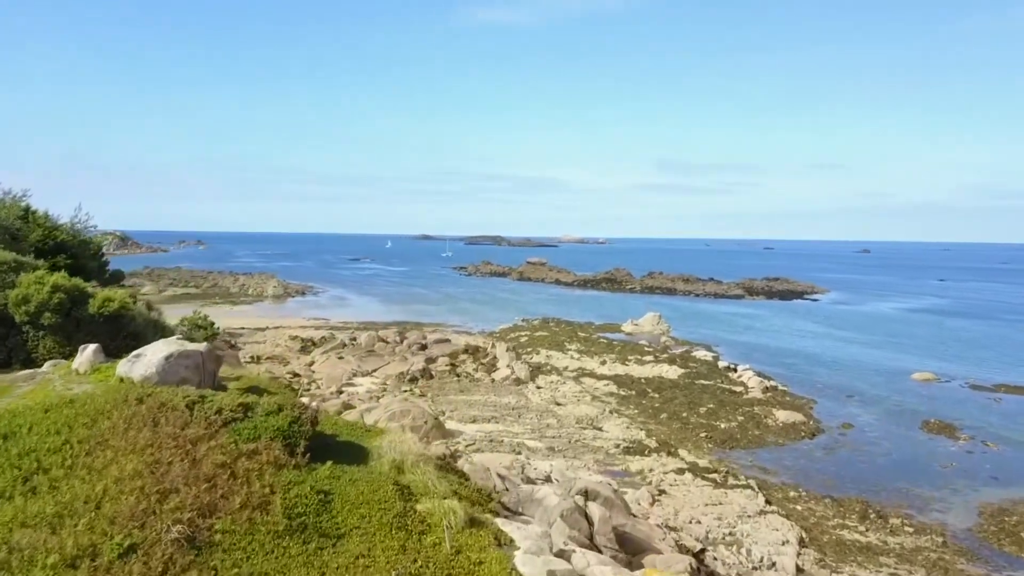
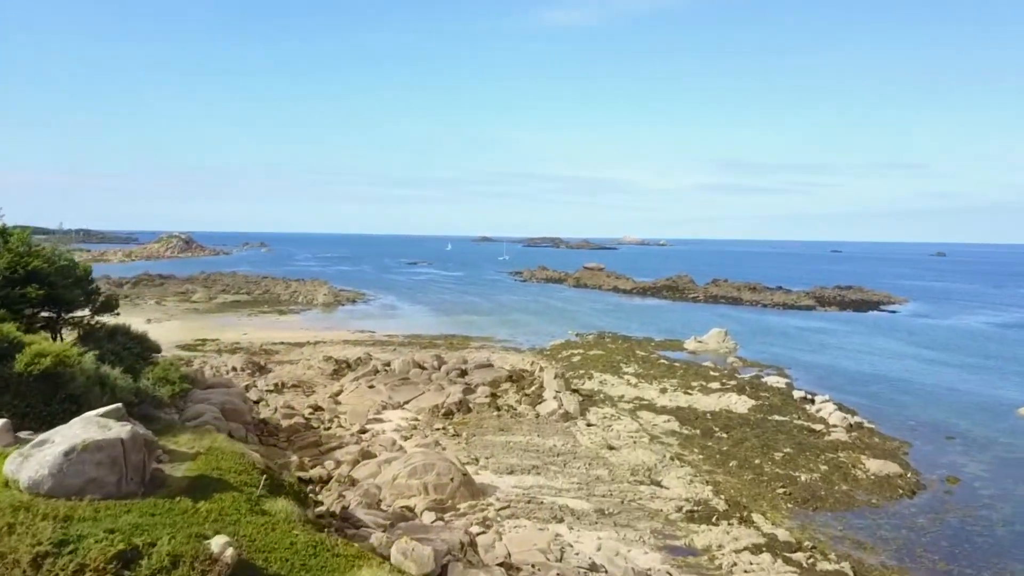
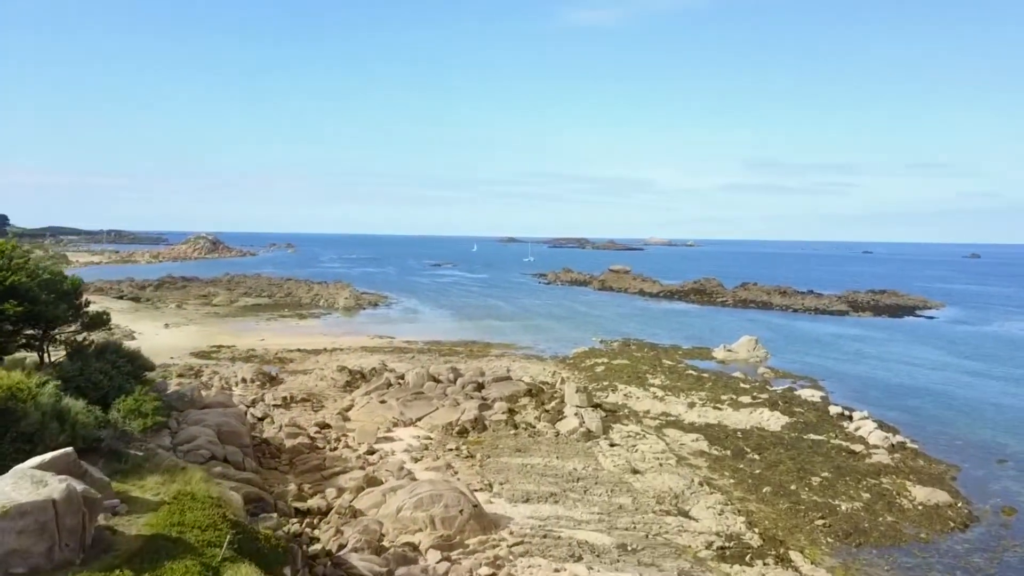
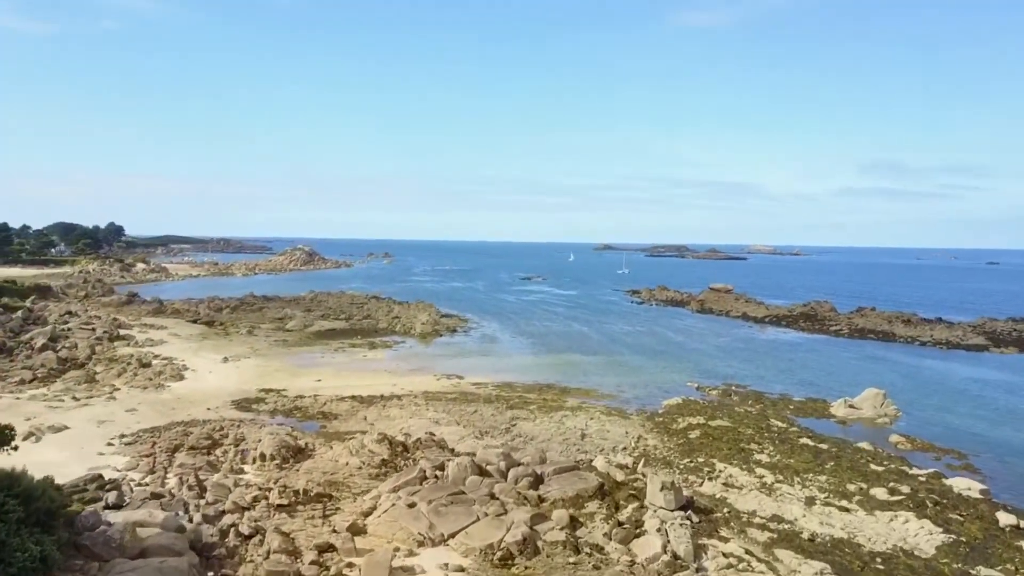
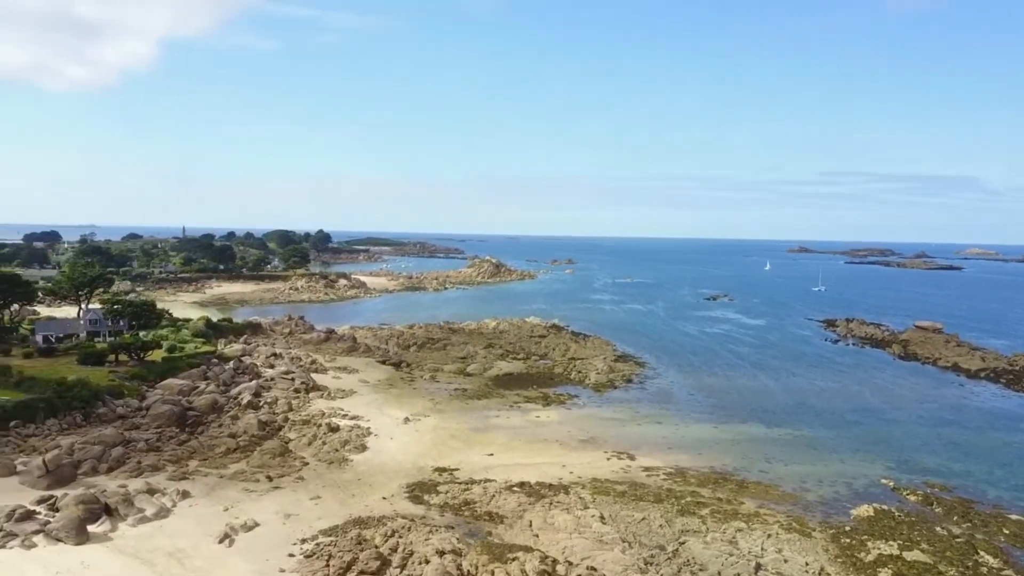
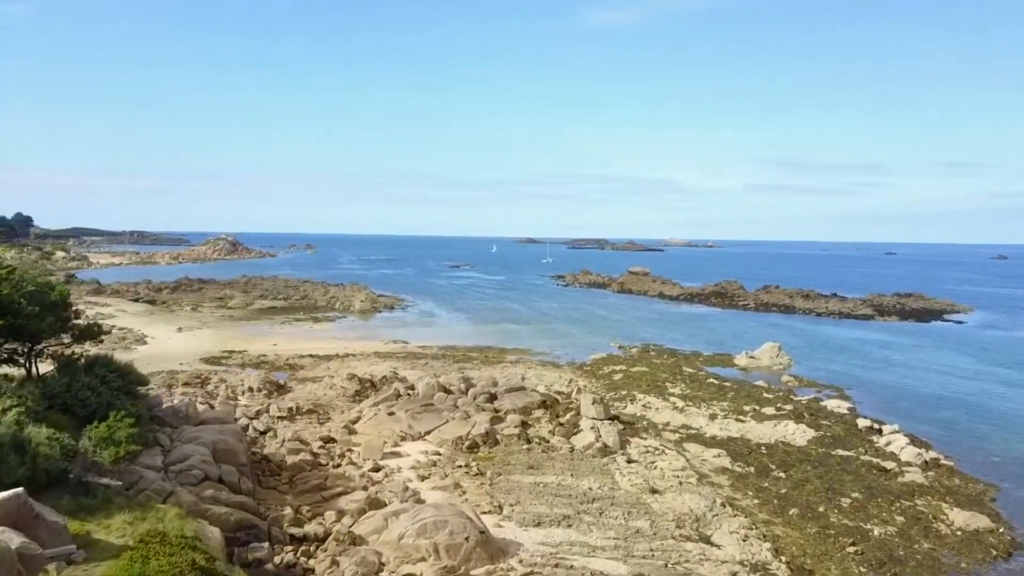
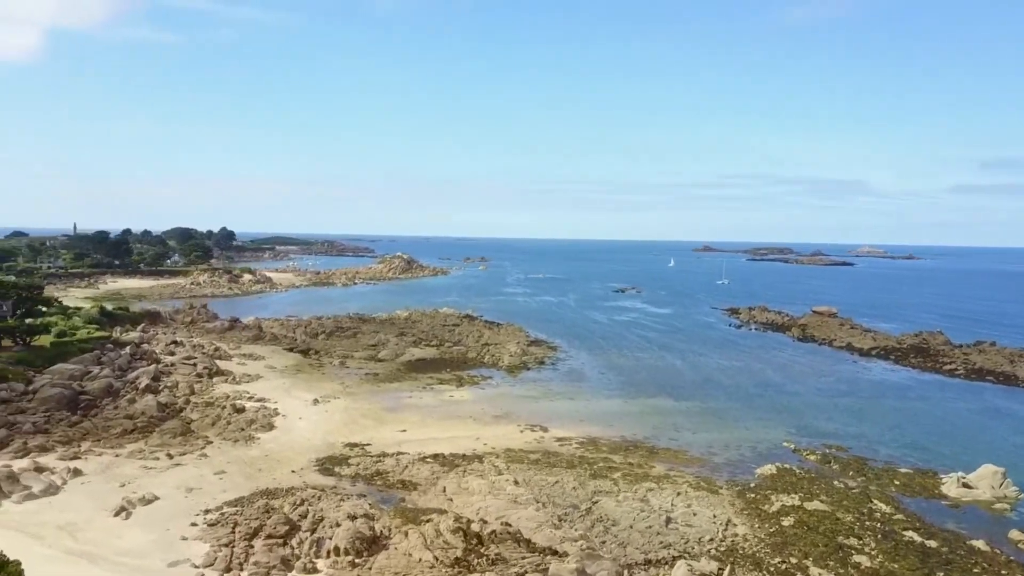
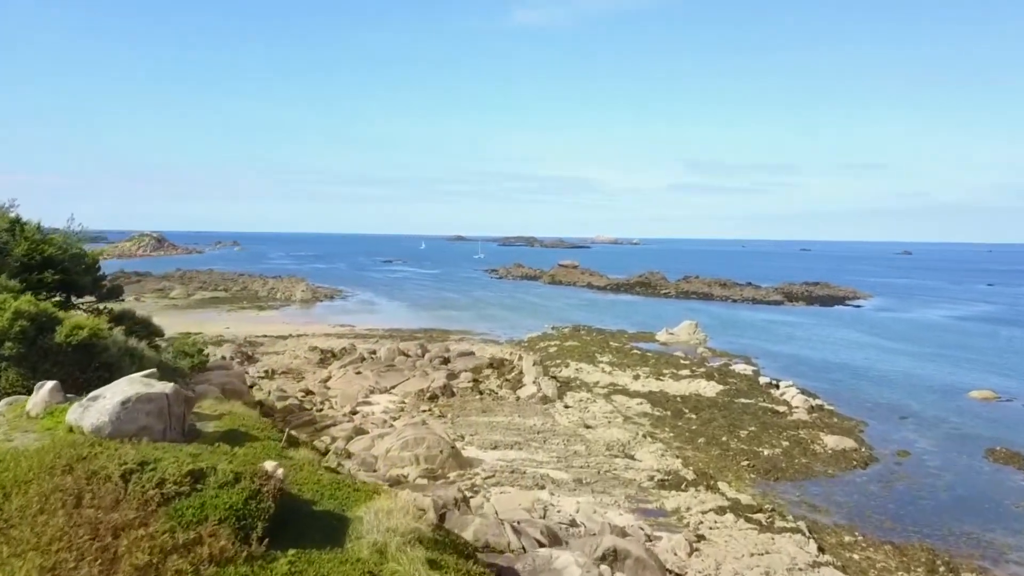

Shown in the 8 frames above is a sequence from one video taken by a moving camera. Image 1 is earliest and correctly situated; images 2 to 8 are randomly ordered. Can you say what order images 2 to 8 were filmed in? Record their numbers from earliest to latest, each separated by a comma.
8, 2, 3, 6, 4, 7, 5
